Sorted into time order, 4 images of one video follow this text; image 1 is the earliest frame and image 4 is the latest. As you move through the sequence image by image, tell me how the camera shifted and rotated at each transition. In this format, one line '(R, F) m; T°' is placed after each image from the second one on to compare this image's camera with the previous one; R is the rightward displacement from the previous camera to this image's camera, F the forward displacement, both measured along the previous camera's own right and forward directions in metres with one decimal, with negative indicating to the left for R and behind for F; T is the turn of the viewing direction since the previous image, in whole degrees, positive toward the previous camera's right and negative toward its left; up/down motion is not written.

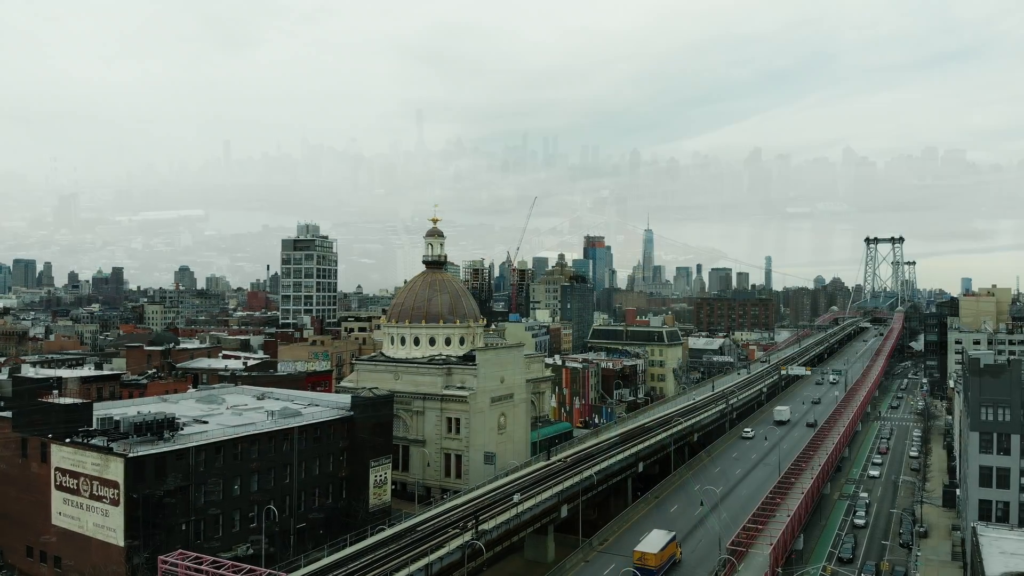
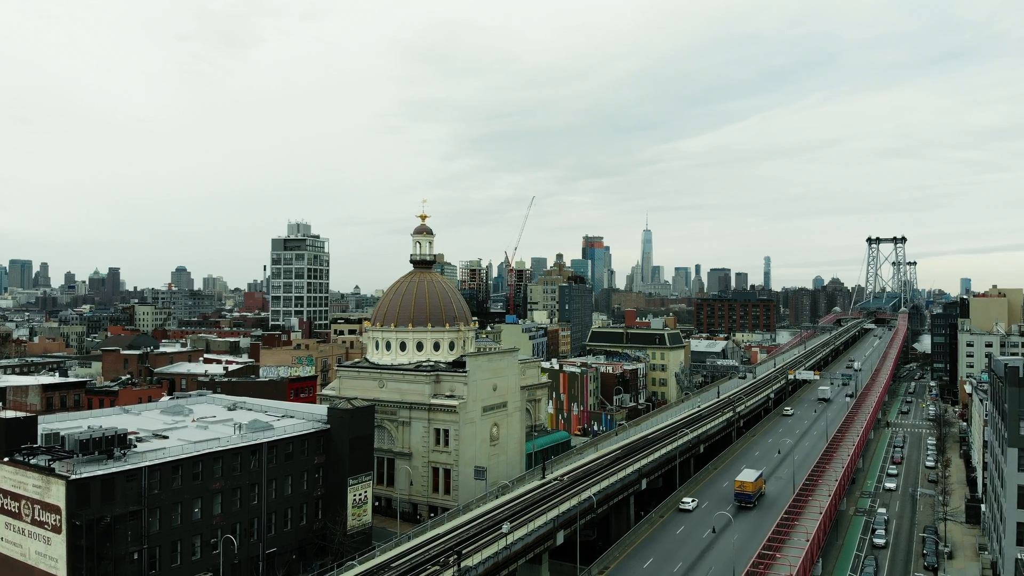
(+0.5, +5.3) m; 0°
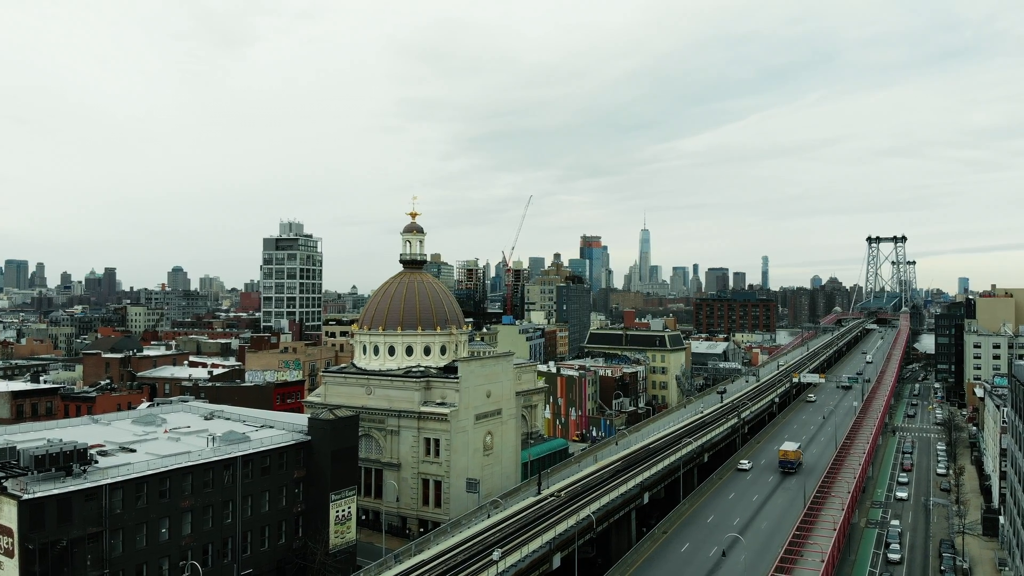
(+0.3, +3.6) m; 0°
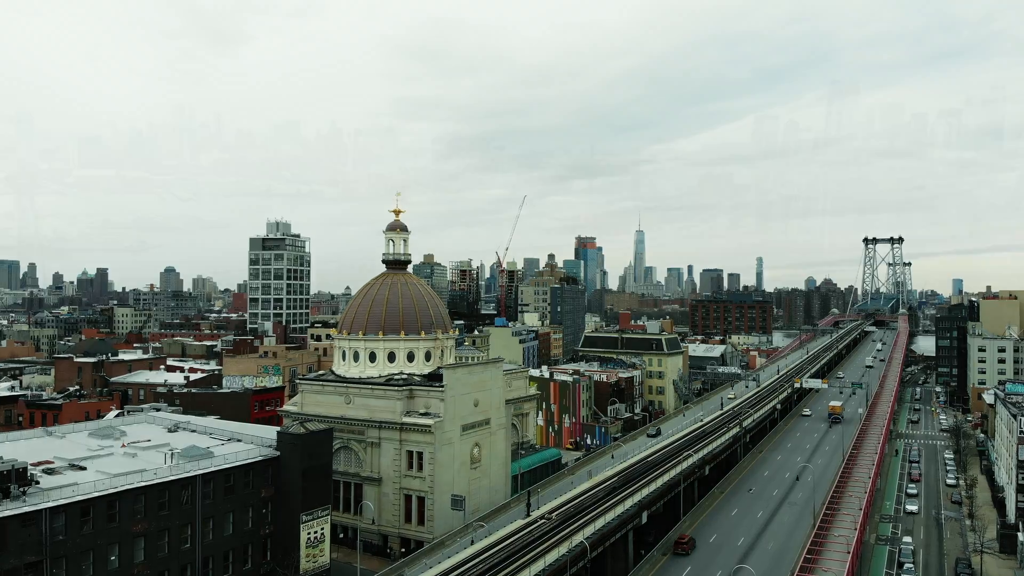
(+0.5, +4.2) m; 0°
